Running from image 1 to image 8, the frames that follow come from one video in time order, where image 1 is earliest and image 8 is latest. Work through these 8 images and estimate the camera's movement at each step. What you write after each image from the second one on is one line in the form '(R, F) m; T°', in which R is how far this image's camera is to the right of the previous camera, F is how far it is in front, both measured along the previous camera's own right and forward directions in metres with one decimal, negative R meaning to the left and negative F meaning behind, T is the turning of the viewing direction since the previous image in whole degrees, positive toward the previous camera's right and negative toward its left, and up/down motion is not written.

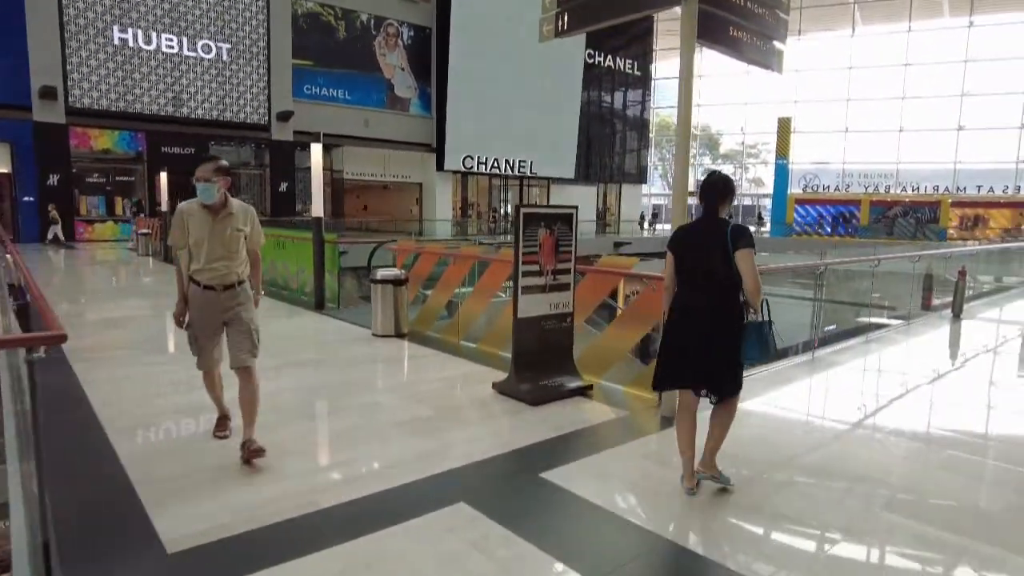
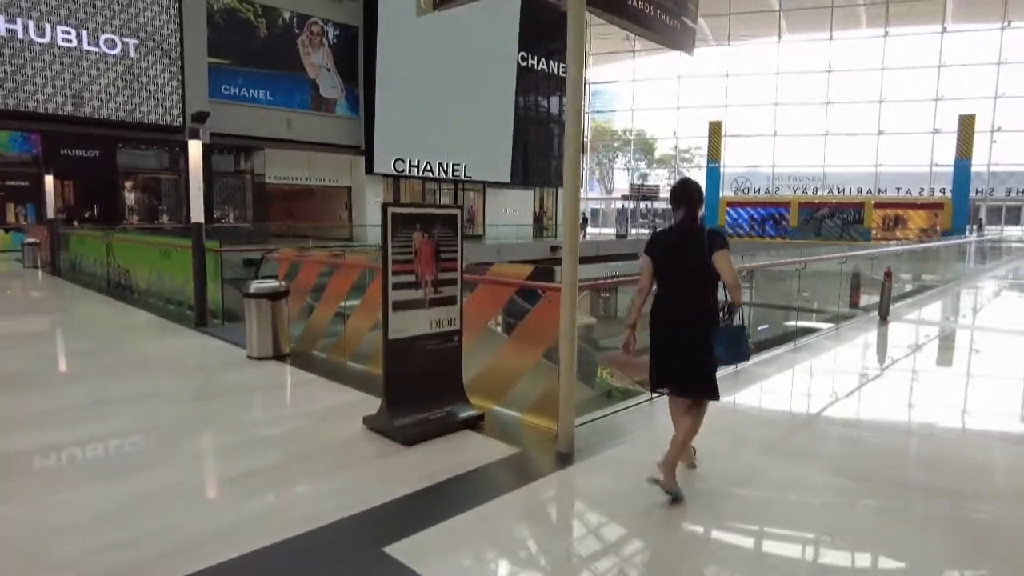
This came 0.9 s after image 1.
(+0.1, +0.2) m; +5°
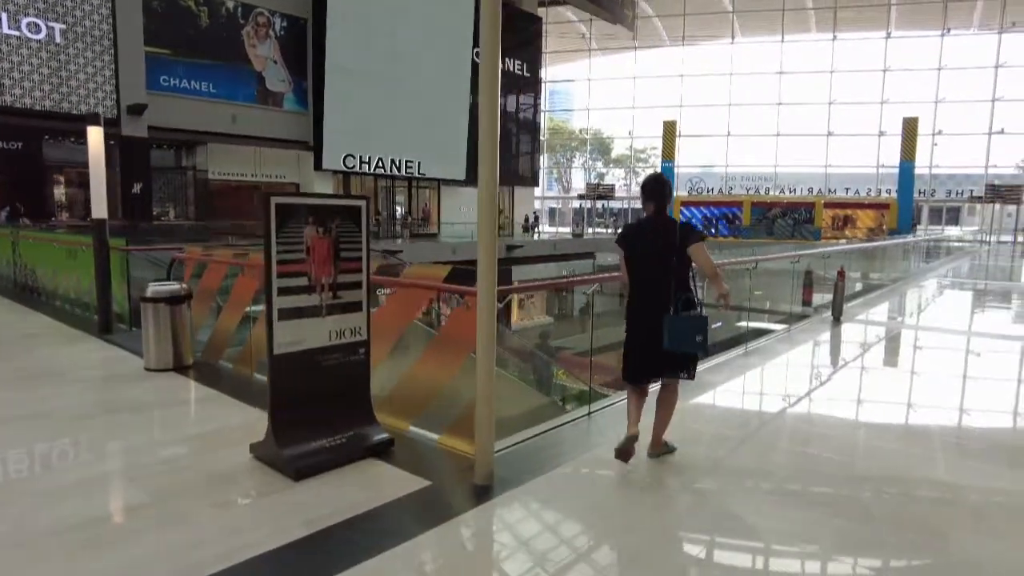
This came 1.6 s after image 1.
(+0.1, +0.2) m; +3°
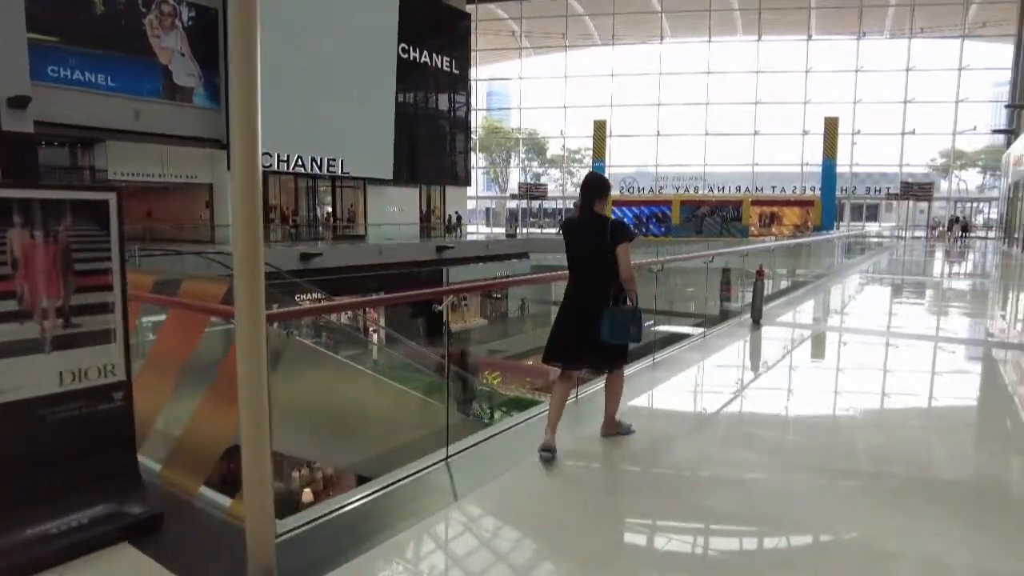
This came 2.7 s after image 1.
(+0.2, +0.3) m; +5°
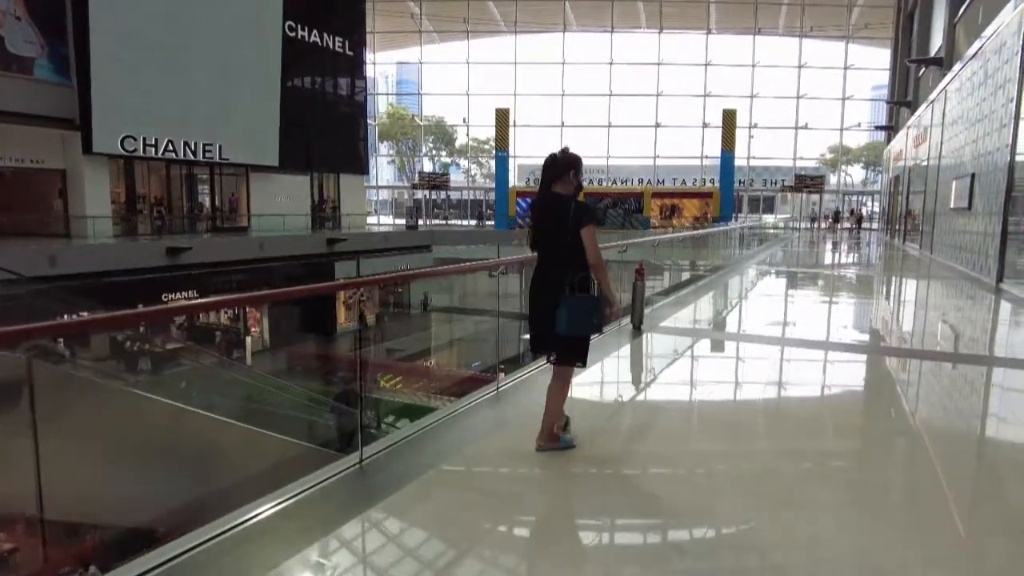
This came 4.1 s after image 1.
(+0.3, +0.4) m; +7°
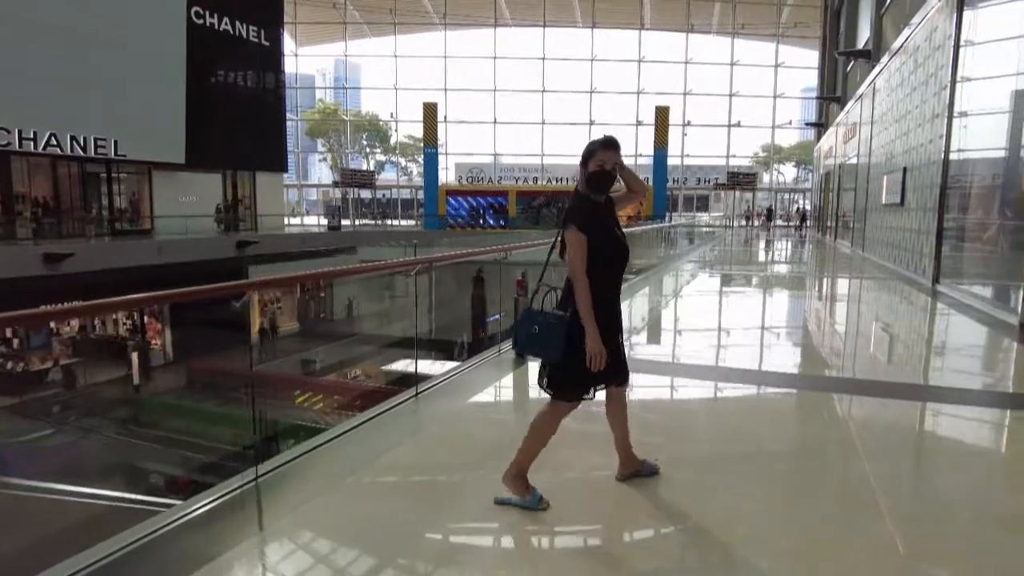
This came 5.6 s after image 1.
(+0.3, +0.5) m; +5°
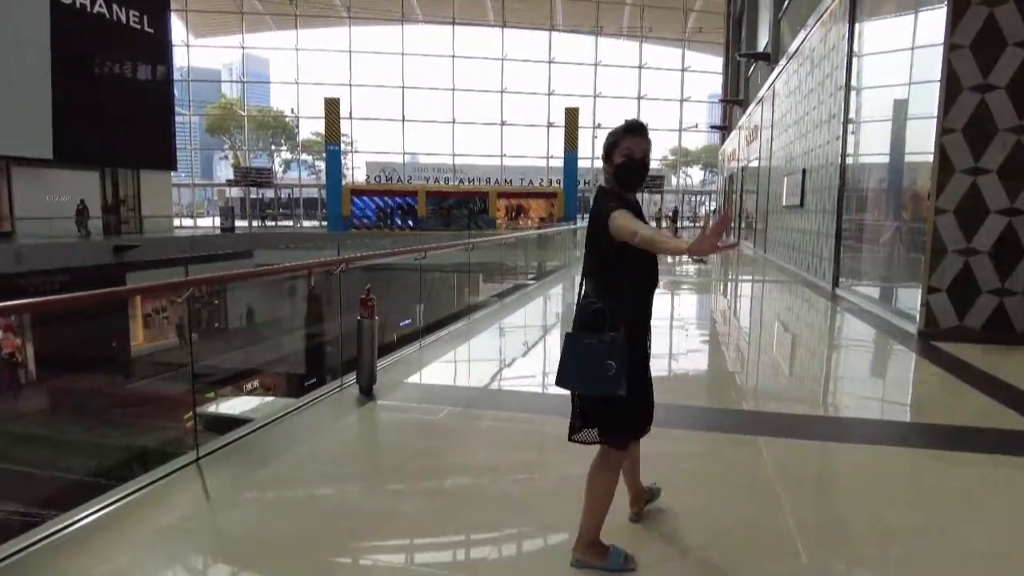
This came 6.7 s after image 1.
(+0.2, +0.3) m; +7°
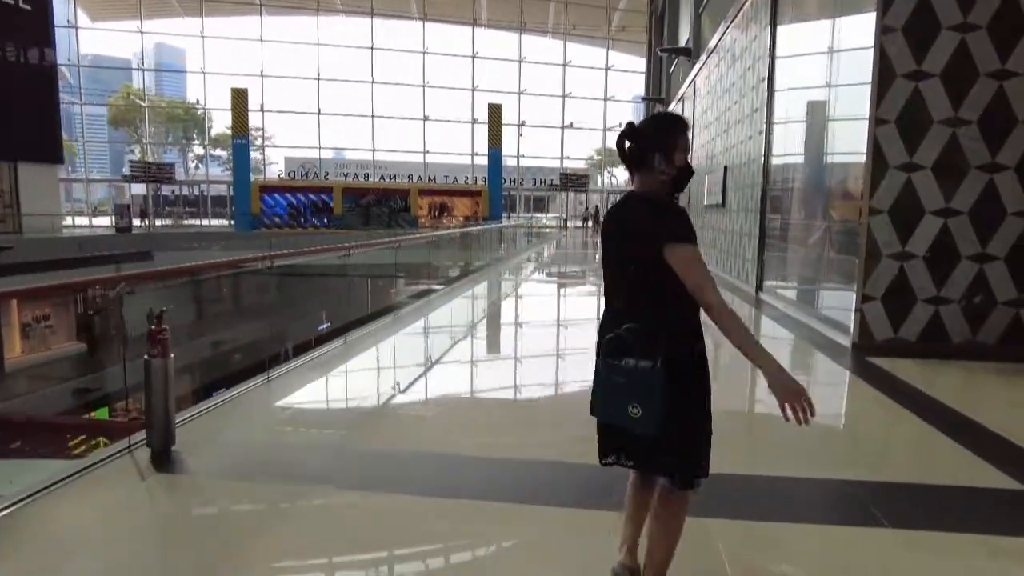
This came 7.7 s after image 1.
(+0.1, +0.4) m; +6°
